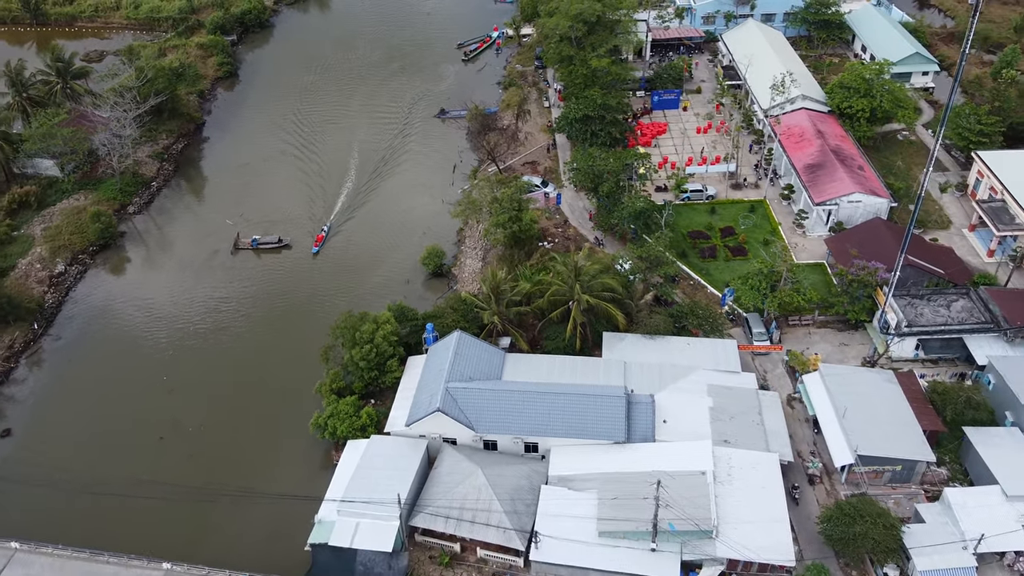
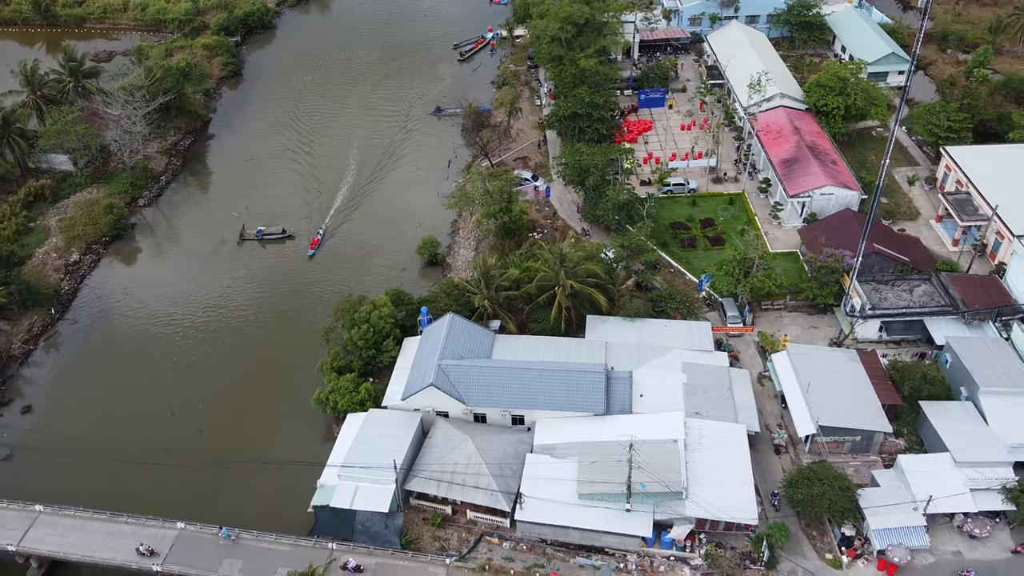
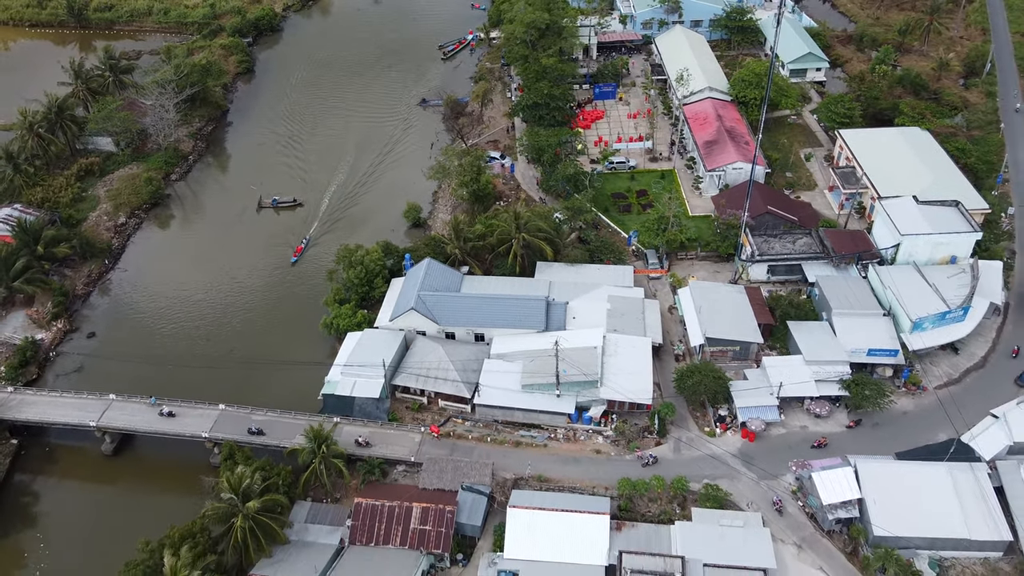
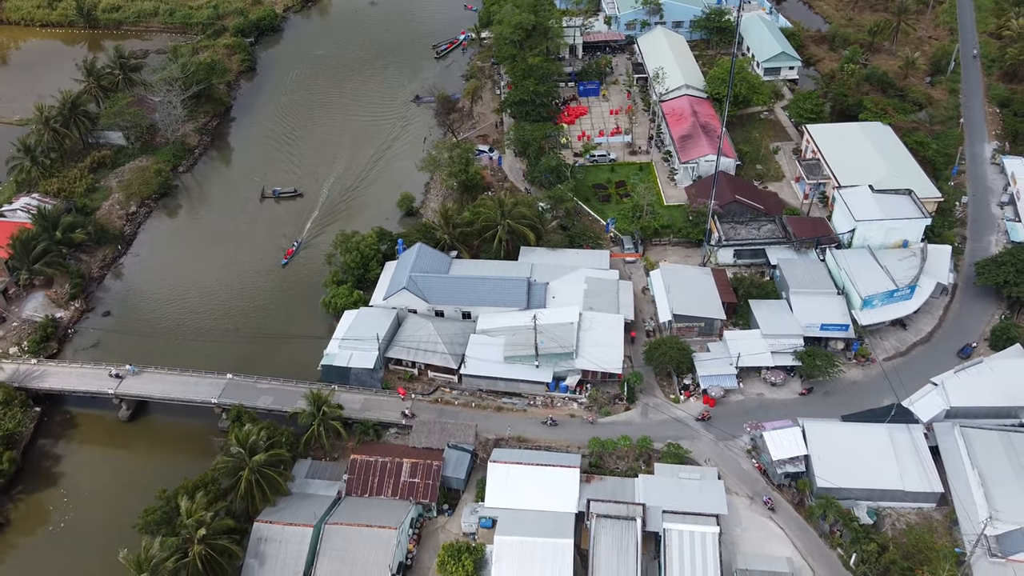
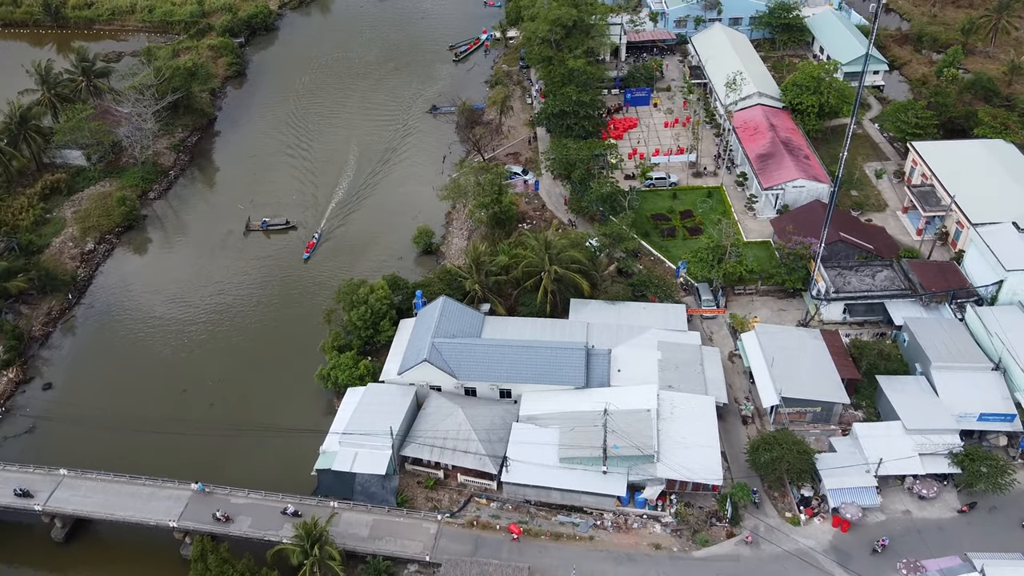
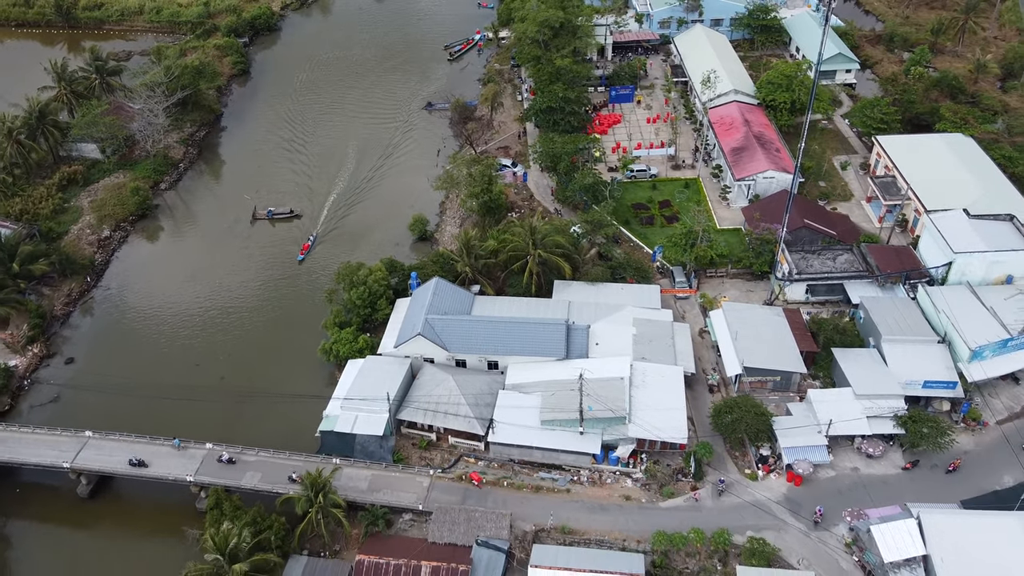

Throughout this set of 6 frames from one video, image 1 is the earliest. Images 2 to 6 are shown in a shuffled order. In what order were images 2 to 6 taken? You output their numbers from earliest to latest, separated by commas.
2, 5, 6, 3, 4
